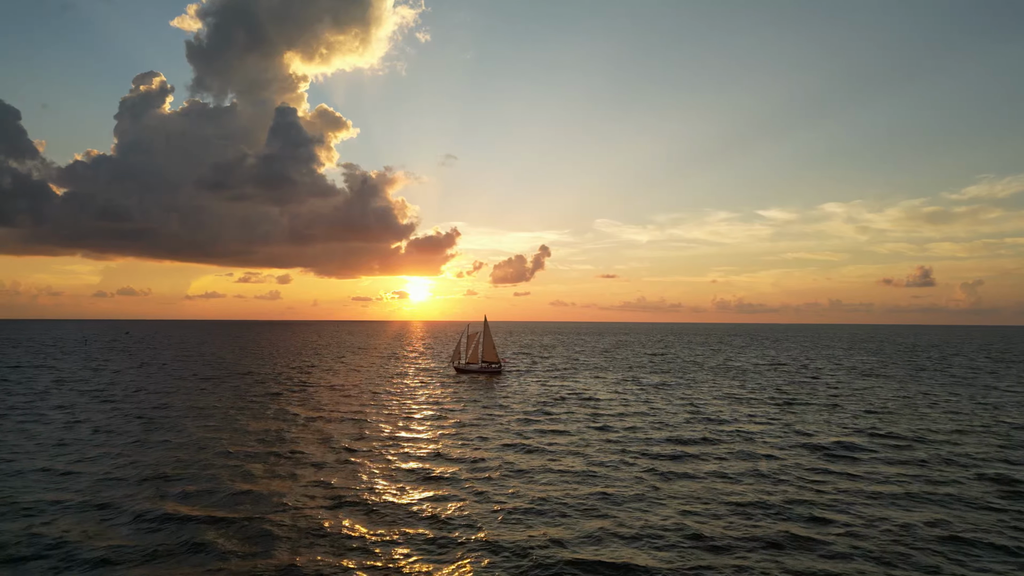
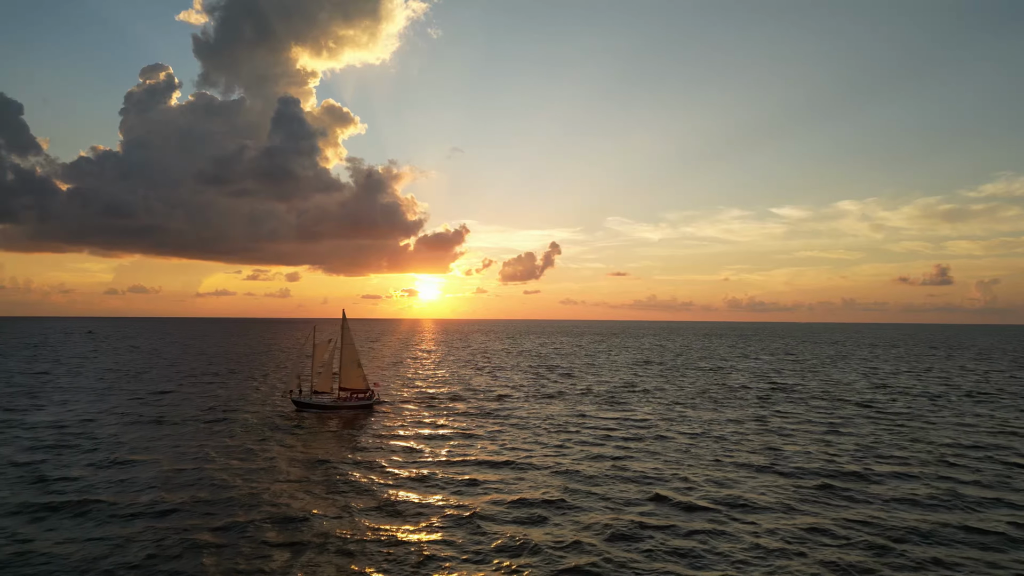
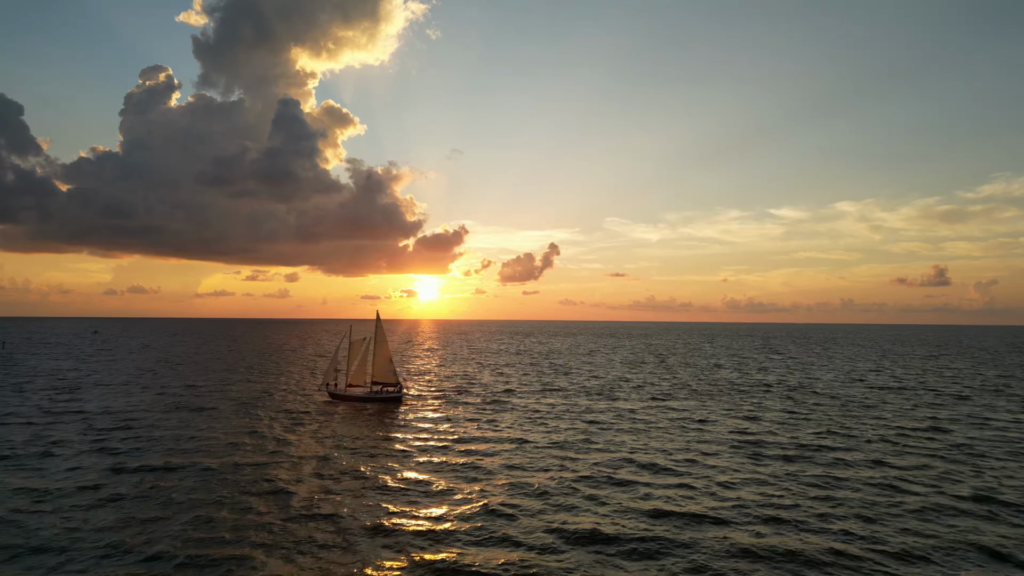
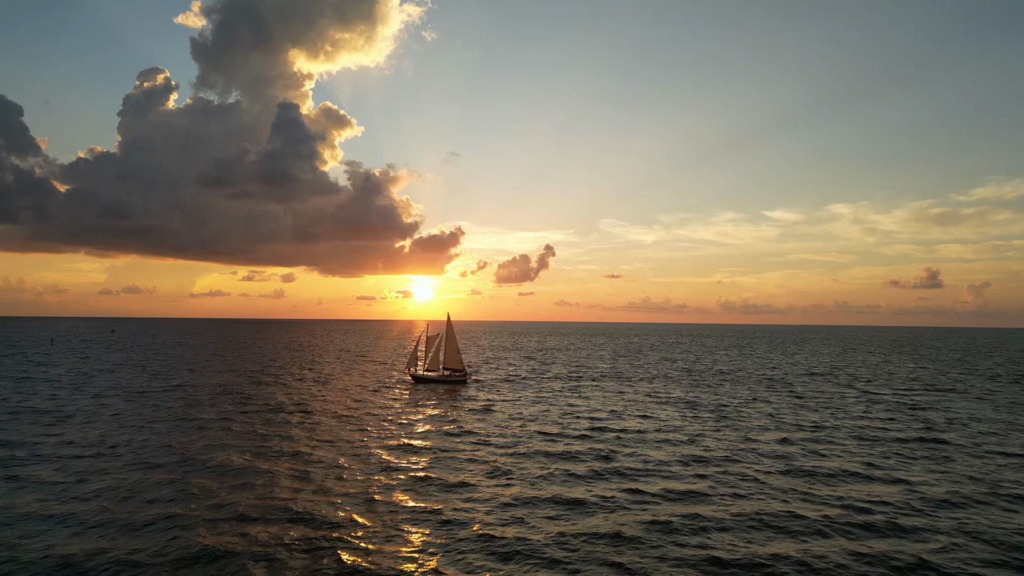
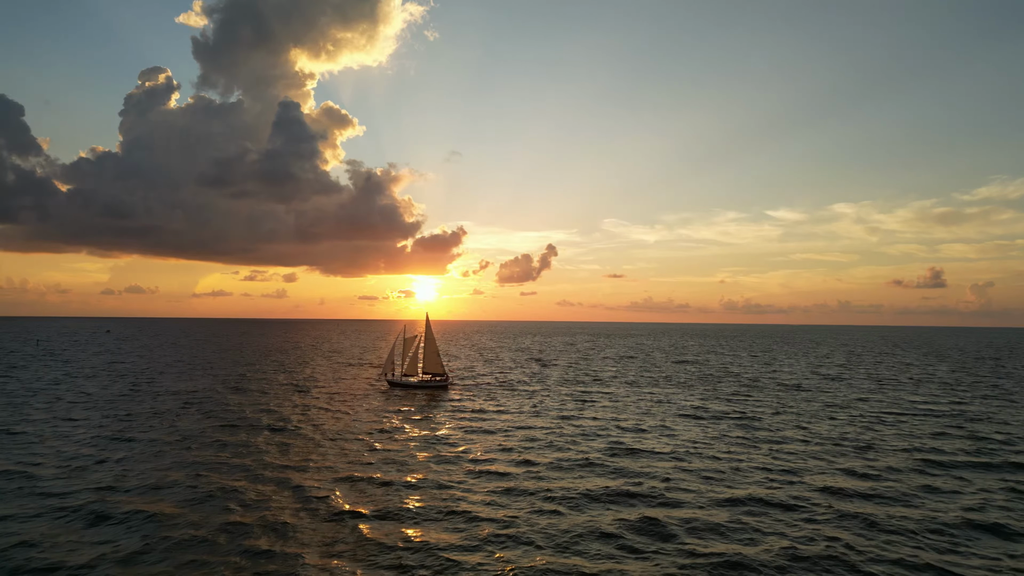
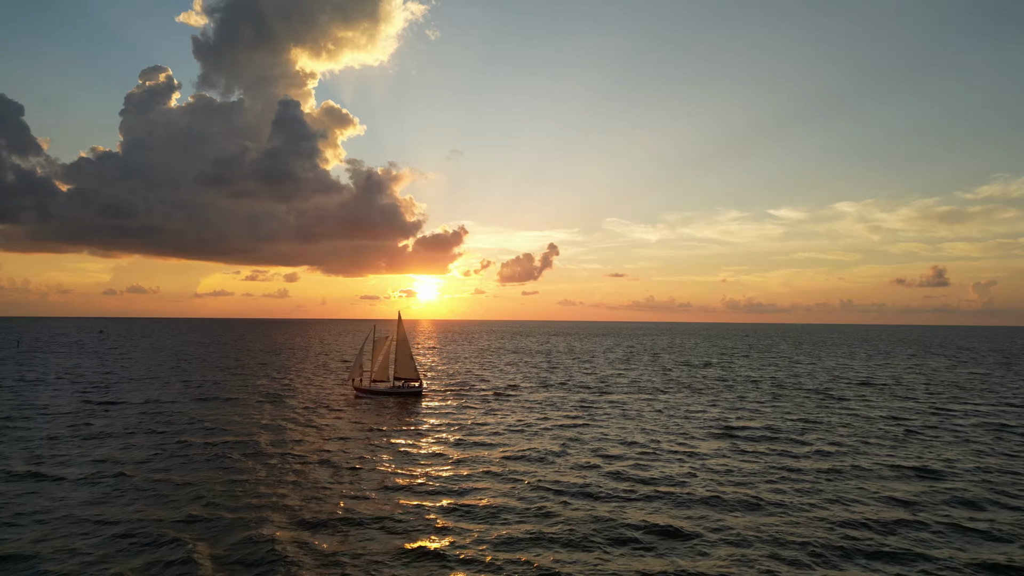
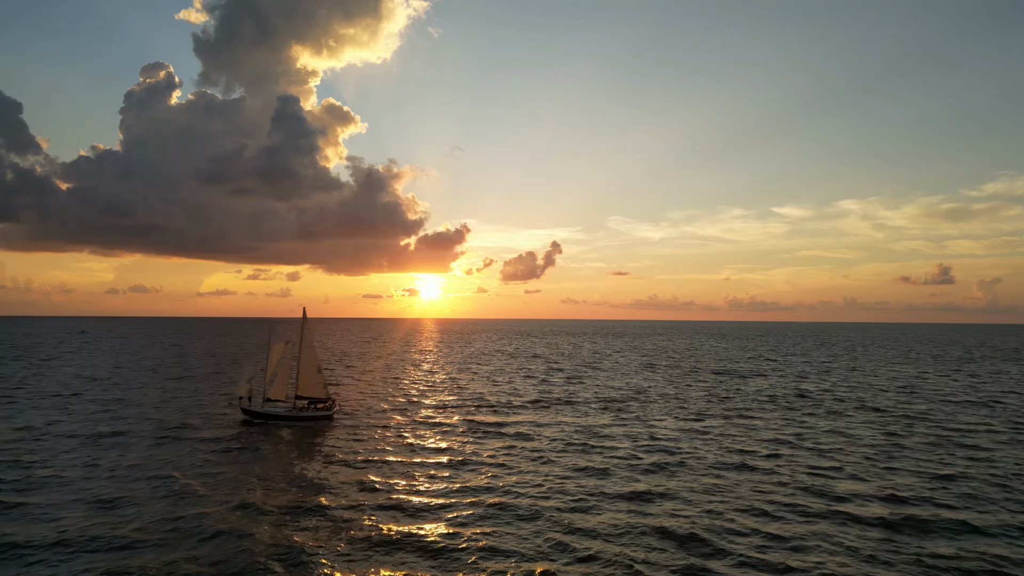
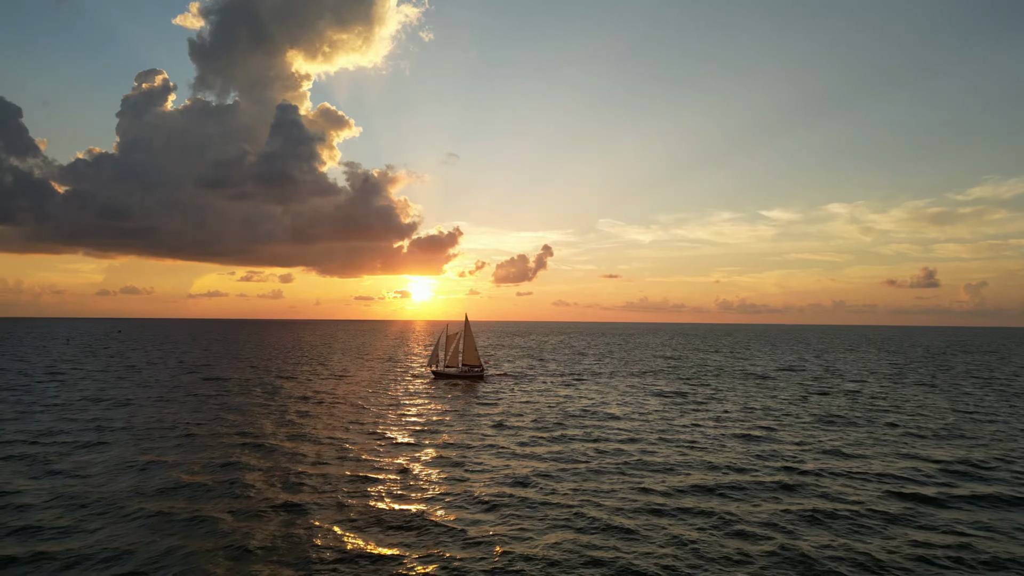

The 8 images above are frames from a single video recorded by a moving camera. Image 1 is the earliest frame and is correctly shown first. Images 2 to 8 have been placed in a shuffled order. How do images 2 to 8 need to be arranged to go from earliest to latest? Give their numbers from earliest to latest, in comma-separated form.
8, 4, 5, 6, 3, 2, 7
